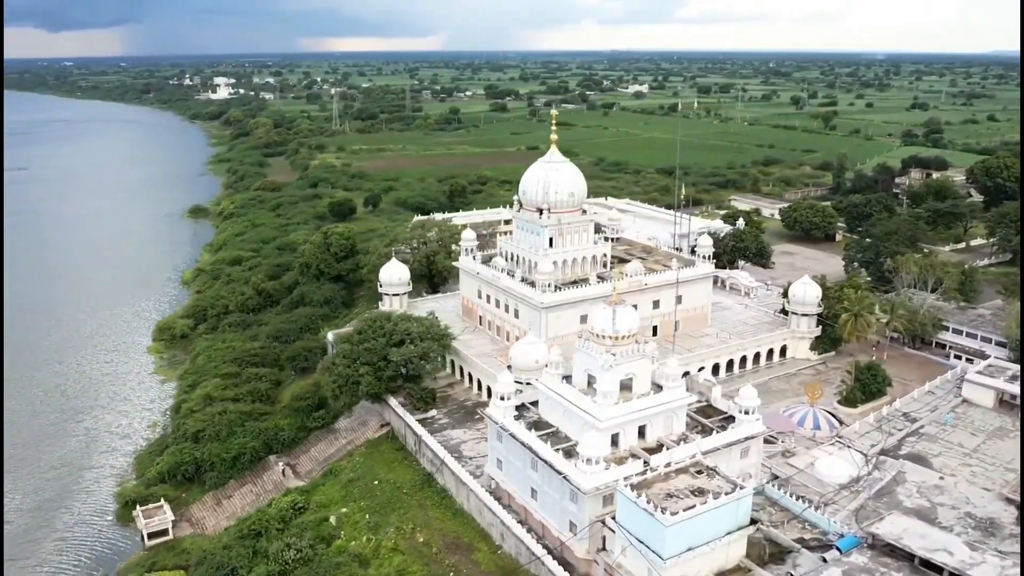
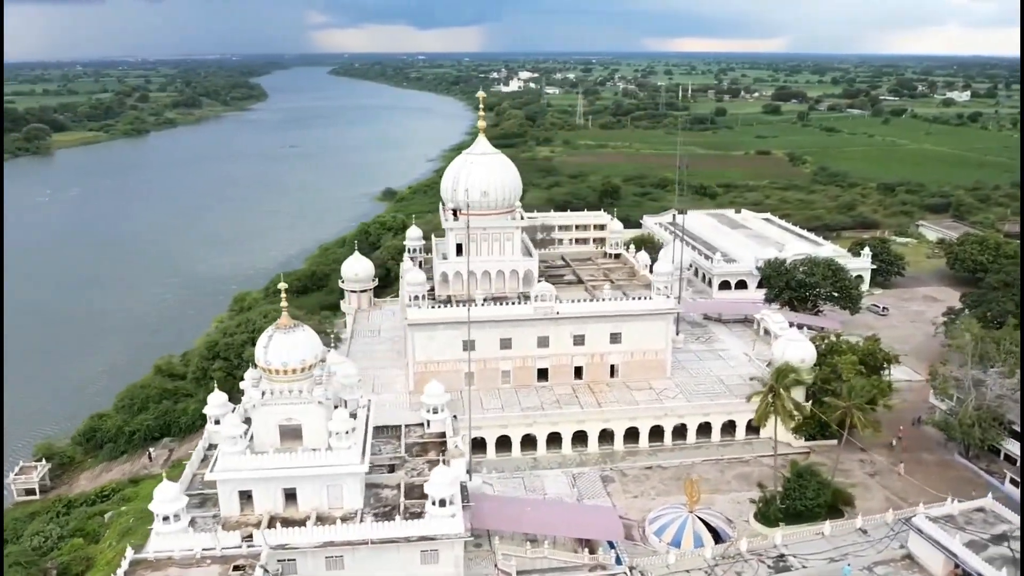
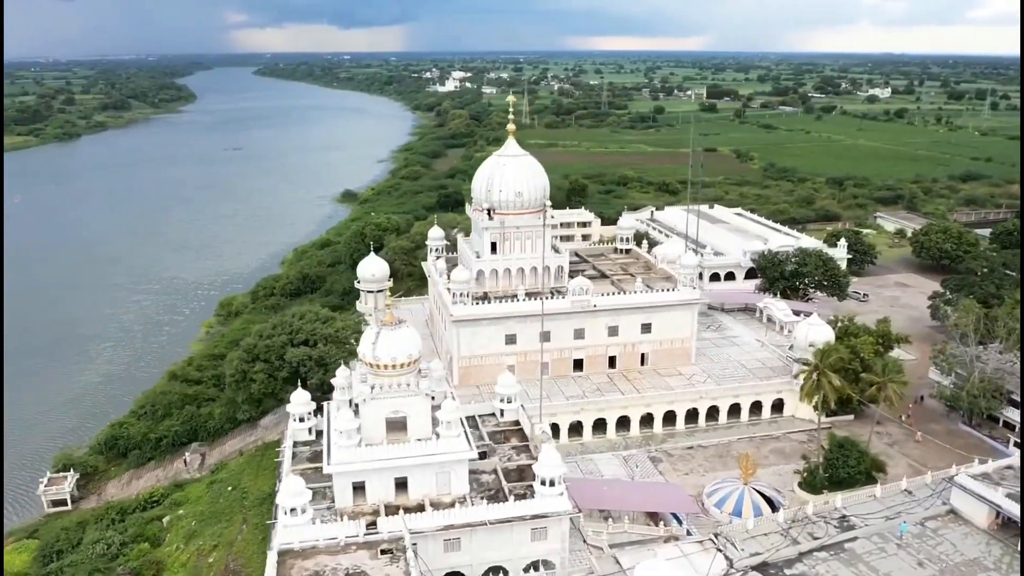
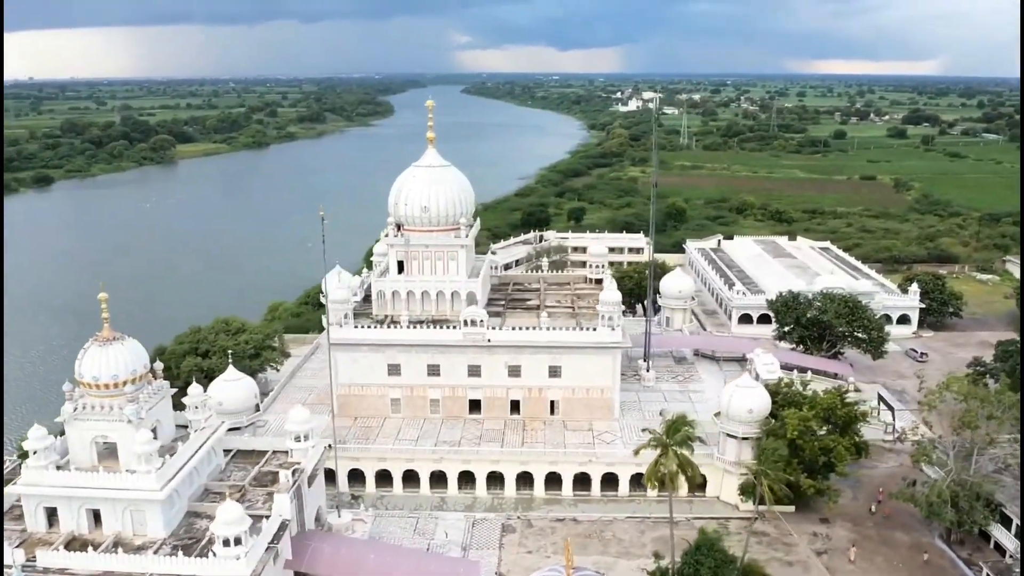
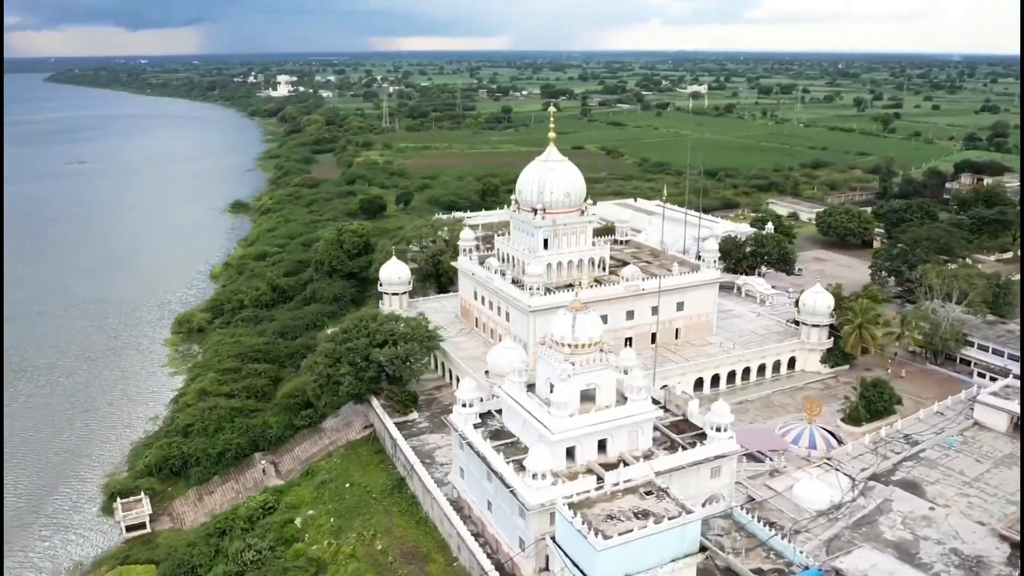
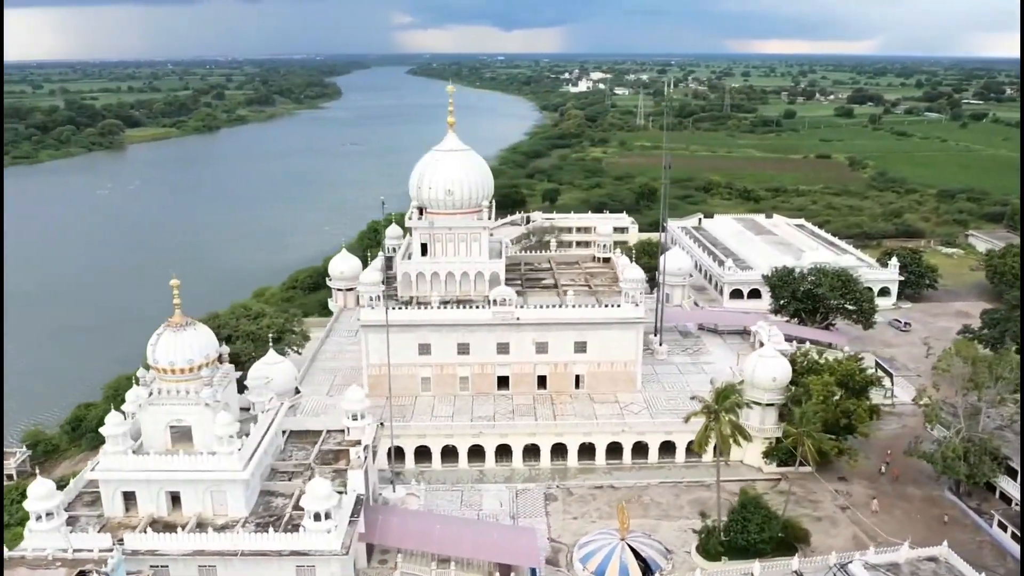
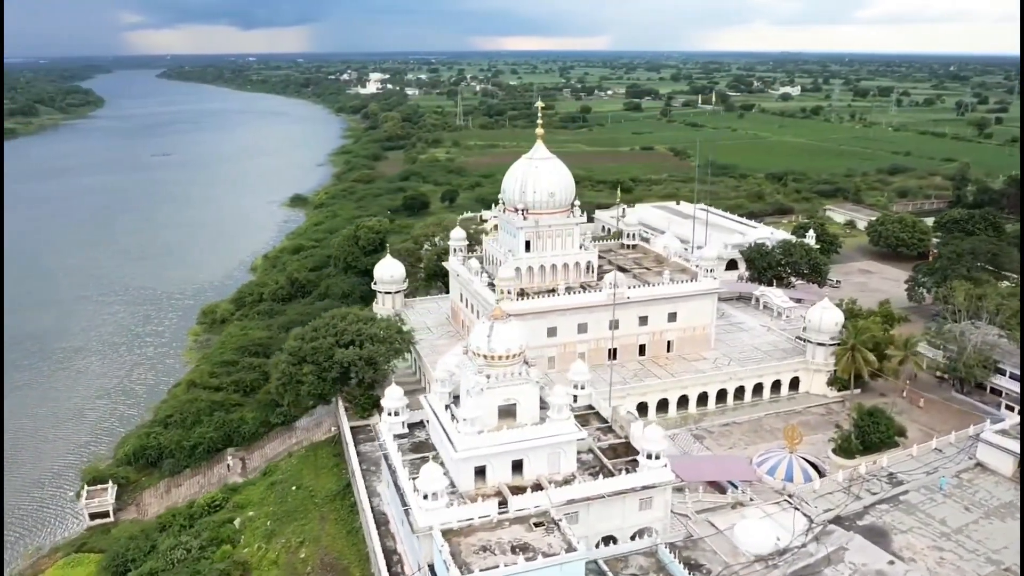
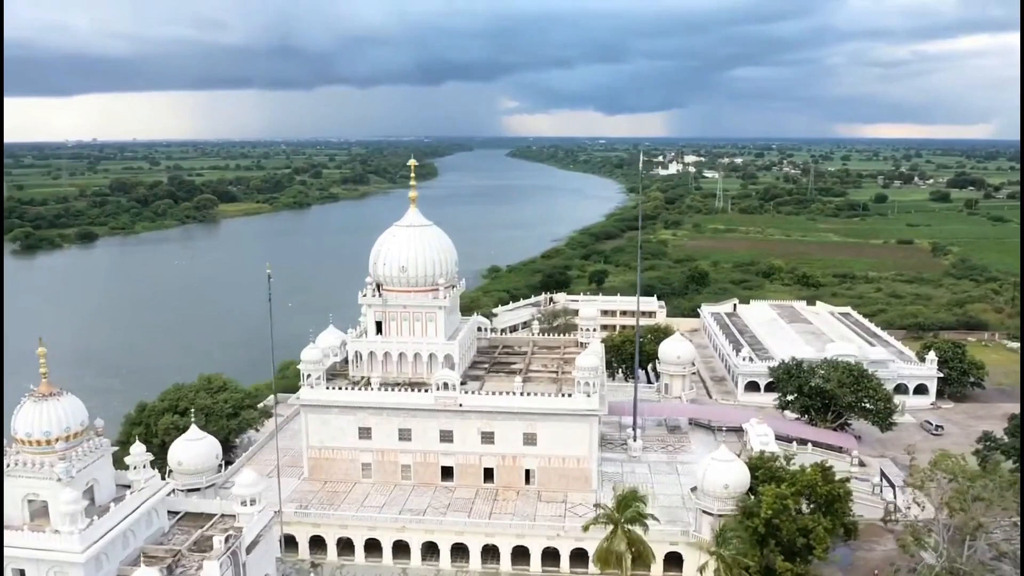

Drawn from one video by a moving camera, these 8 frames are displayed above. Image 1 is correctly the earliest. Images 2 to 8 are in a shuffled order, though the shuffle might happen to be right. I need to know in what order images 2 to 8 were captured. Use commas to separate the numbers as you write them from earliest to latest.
5, 7, 3, 2, 6, 4, 8
